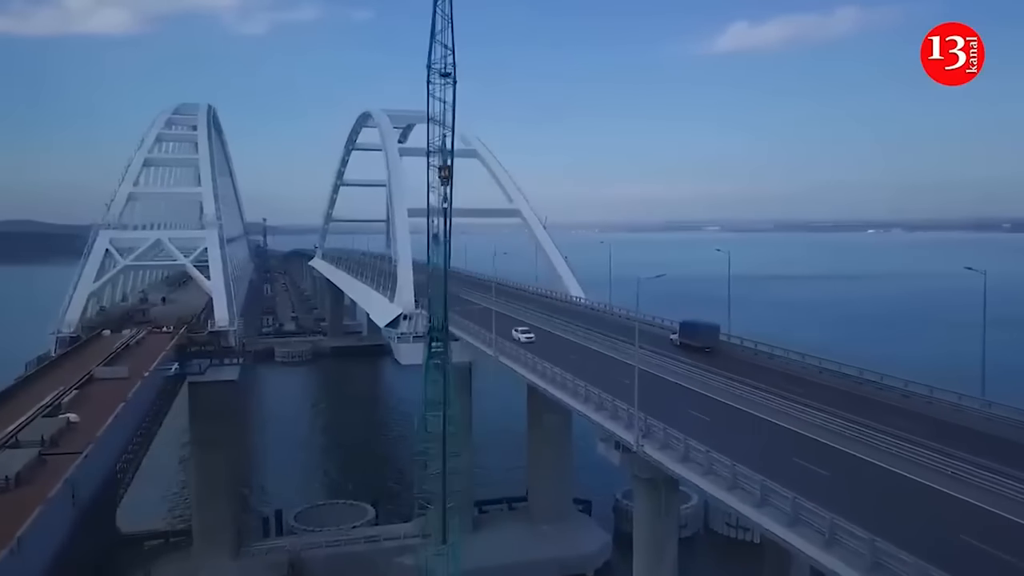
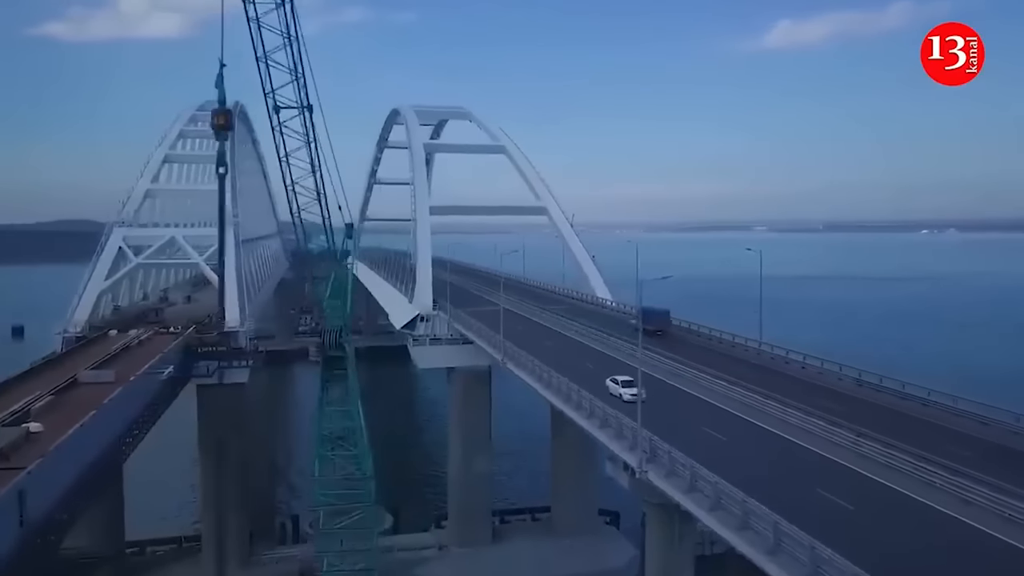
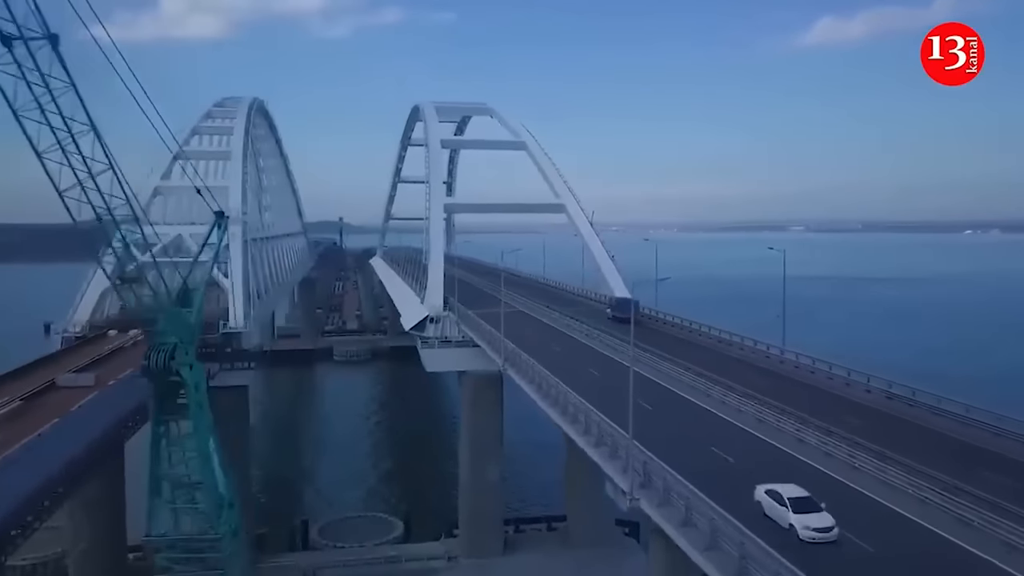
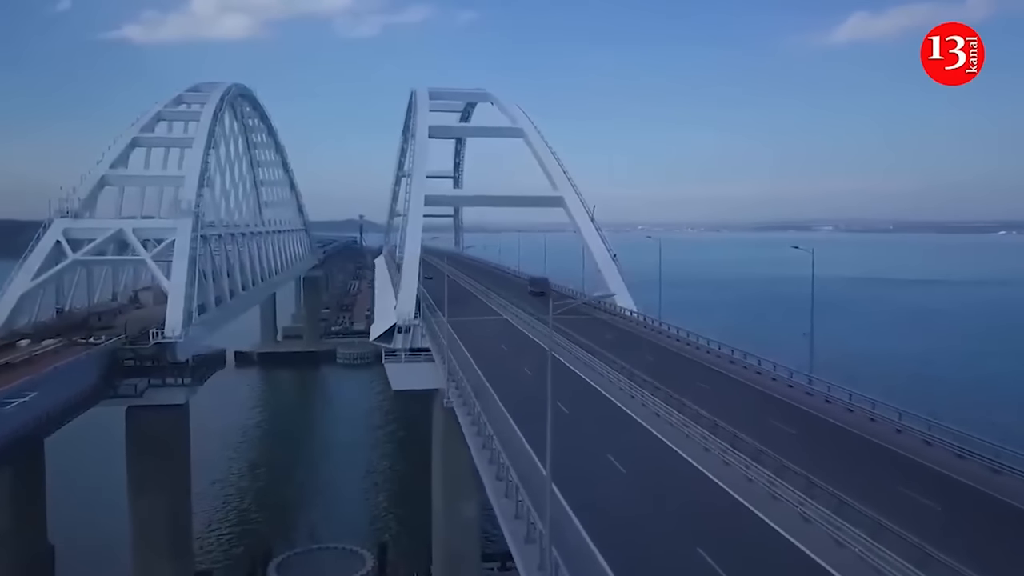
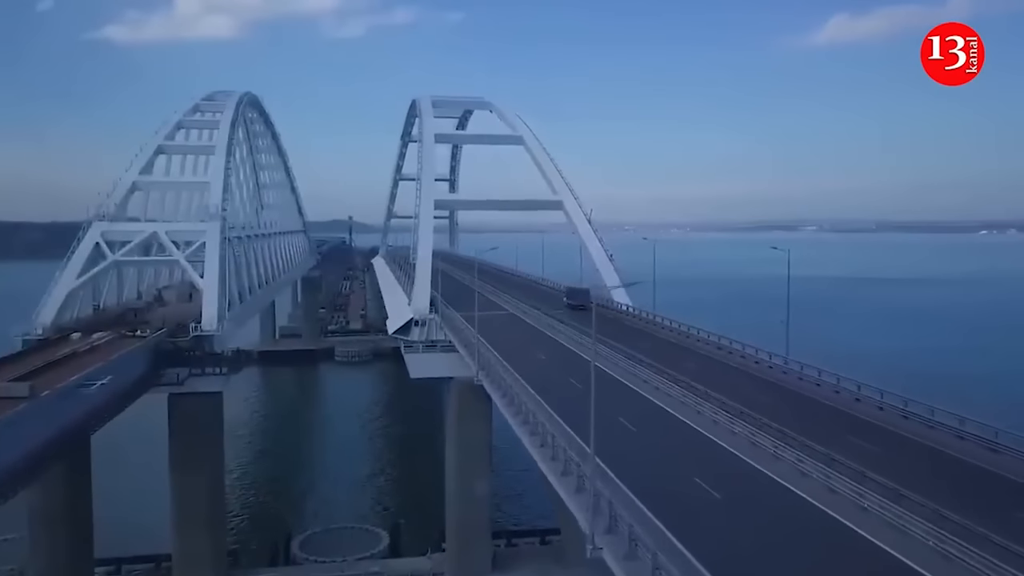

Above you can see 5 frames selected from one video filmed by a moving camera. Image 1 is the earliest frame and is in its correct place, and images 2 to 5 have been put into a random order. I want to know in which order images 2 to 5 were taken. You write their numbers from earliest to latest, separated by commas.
2, 3, 5, 4
